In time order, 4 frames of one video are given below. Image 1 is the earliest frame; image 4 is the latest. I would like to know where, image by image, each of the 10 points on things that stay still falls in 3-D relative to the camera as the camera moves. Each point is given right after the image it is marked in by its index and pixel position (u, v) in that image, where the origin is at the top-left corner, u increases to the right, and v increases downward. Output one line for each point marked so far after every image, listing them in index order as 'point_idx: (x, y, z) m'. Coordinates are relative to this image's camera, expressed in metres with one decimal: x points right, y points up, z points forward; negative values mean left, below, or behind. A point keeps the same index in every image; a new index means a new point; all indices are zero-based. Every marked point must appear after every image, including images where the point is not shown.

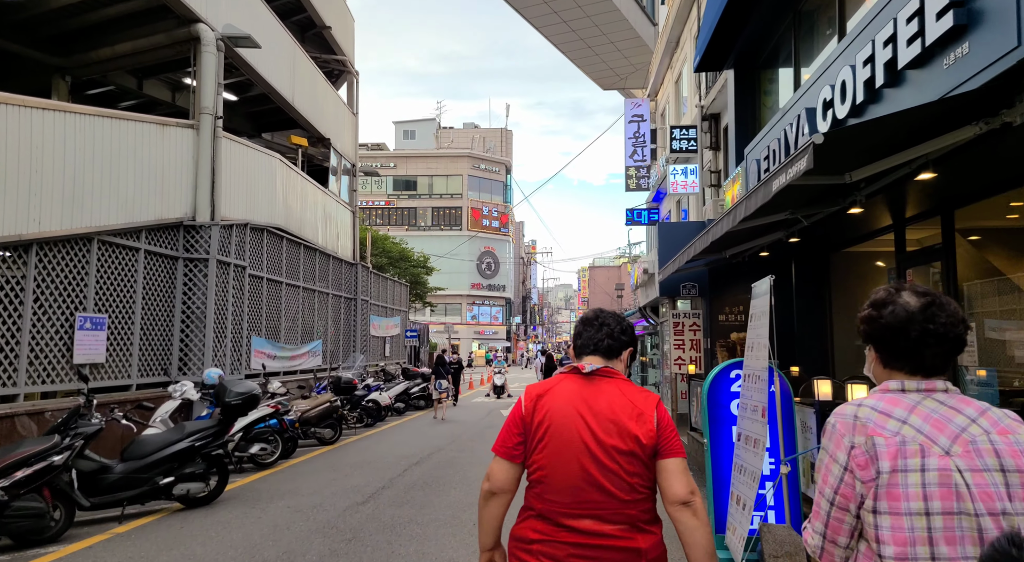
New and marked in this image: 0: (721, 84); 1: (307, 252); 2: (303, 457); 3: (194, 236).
0: (+4.1, +3.8, +13.8) m
1: (-5.0, +0.7, +17.5) m
2: (-3.3, -2.8, +11.5) m
3: (-5.2, +0.7, +11.7) m
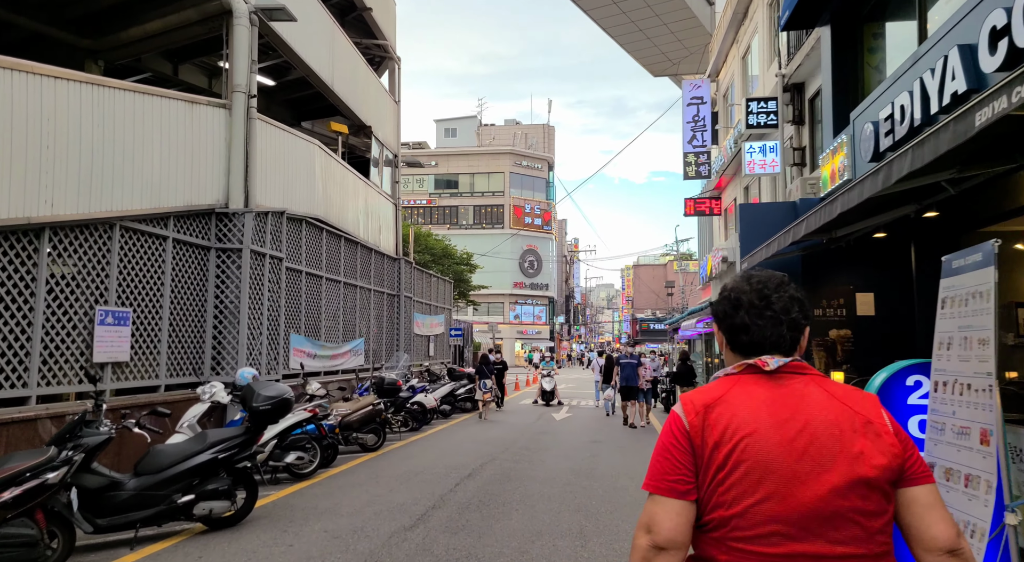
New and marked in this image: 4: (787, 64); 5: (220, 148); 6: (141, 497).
0: (+5.1, +3.9, +12.3) m
1: (-3.8, +0.8, +16.5) m
2: (-2.4, -2.7, +10.4) m
3: (-4.3, +0.9, +10.8) m
4: (+5.2, +4.1, +13.5) m
5: (-4.5, +2.0, +11.0) m
6: (-3.1, -1.8, +6.0) m
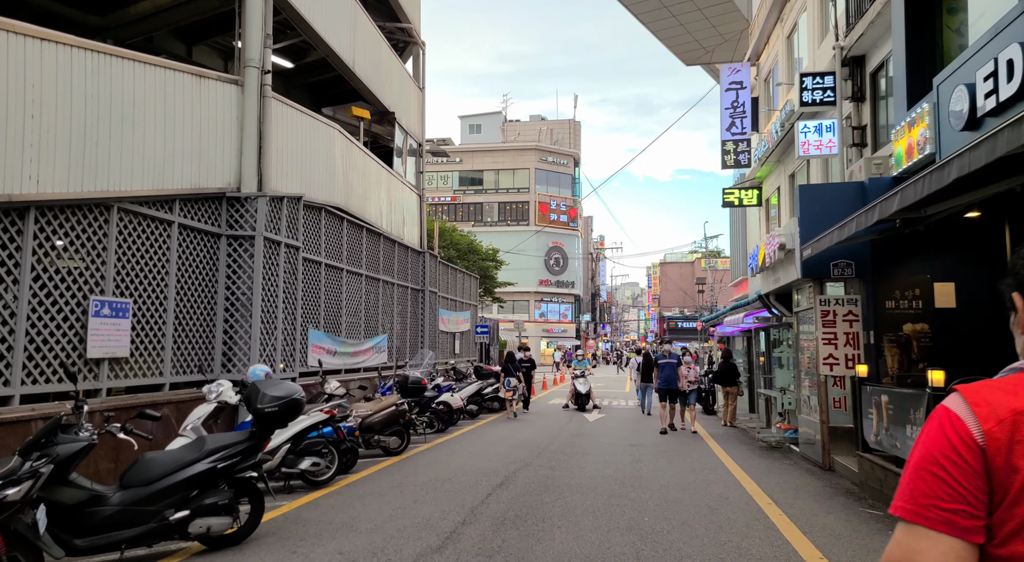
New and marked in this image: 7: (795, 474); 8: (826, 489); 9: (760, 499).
0: (+5.6, +4.1, +11.2) m
1: (-3.1, +1.0, +15.7) m
2: (-2.0, -2.6, +9.6) m
3: (-3.8, +1.0, +10.0) m
4: (+5.8, +4.2, +12.4) m
5: (-4.0, +2.2, +10.2) m
6: (-2.8, -1.7, +5.2) m
7: (+3.8, -2.6, +9.5) m
8: (+3.7, -2.4, +8.4) m
9: (+2.7, -2.4, +7.9) m
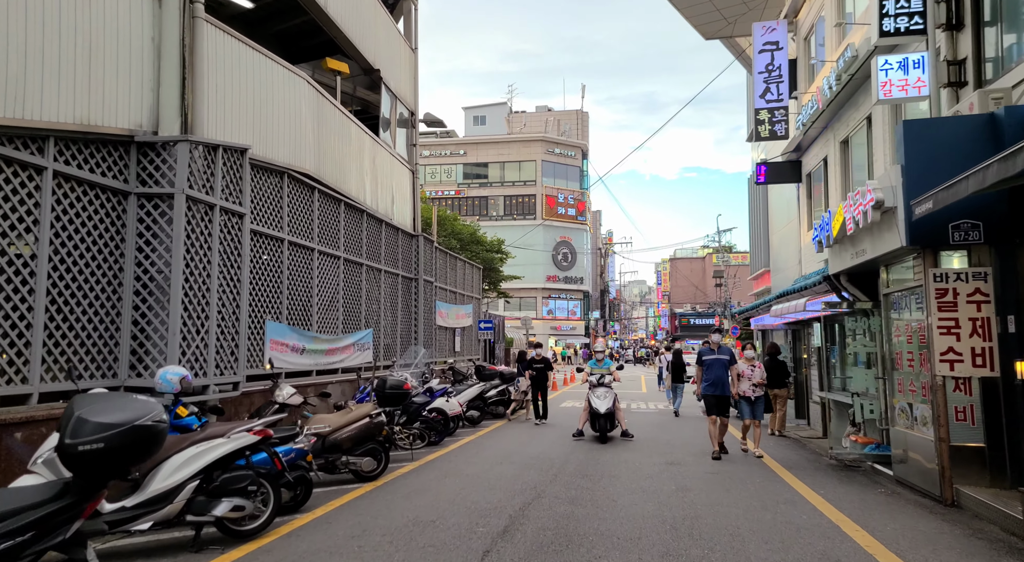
0: (+5.6, +4.4, +8.6) m
1: (-3.0, +1.3, +13.2) m
2: (-1.9, -2.3, +7.1) m
3: (-3.7, +1.3, +7.5) m
4: (+5.8, +4.6, +9.8) m
5: (-3.9, +2.4, +7.7) m
6: (-2.8, -1.4, +2.7) m
7: (+3.8, -2.2, +7.0) m
8: (+3.7, -2.1, +5.8) m
9: (+2.8, -2.1, +5.3) m
